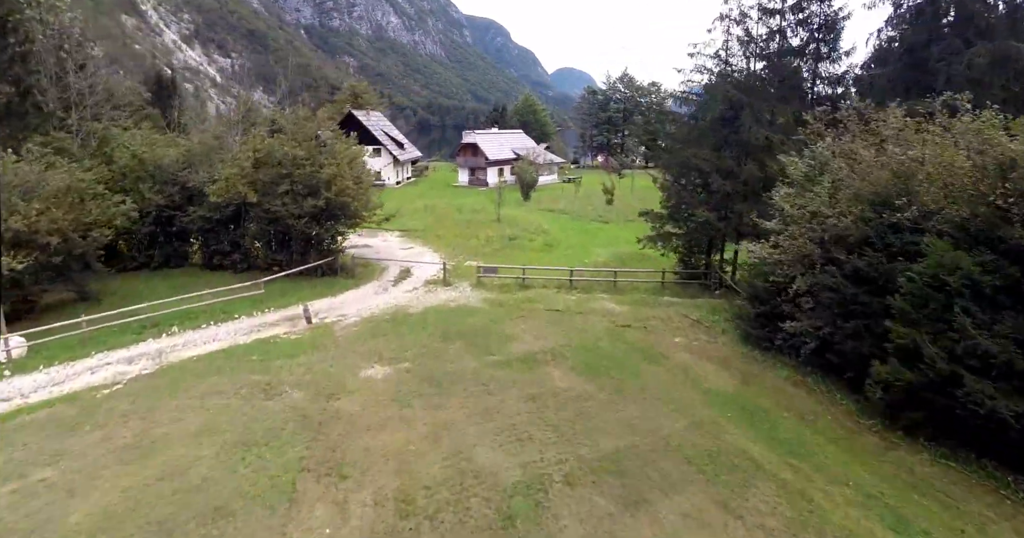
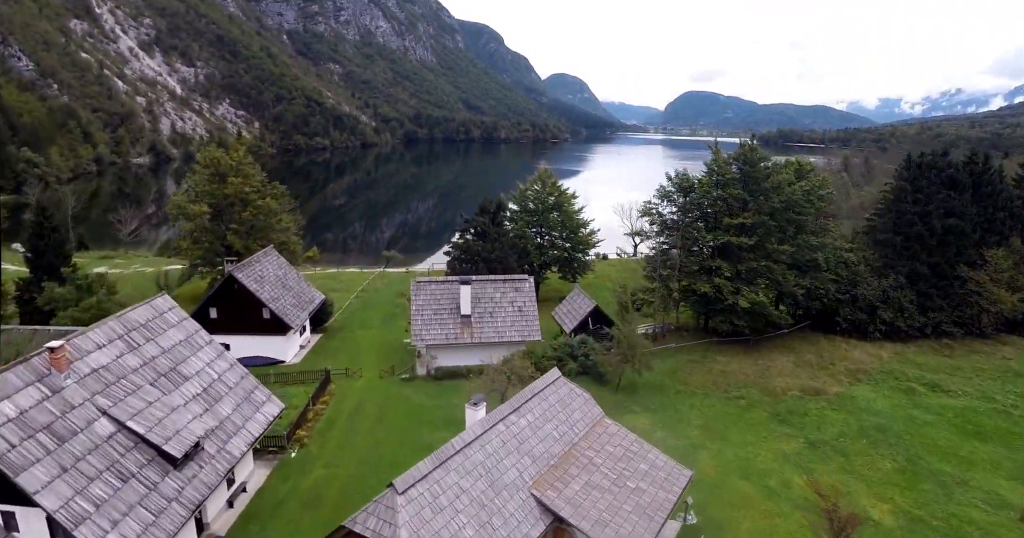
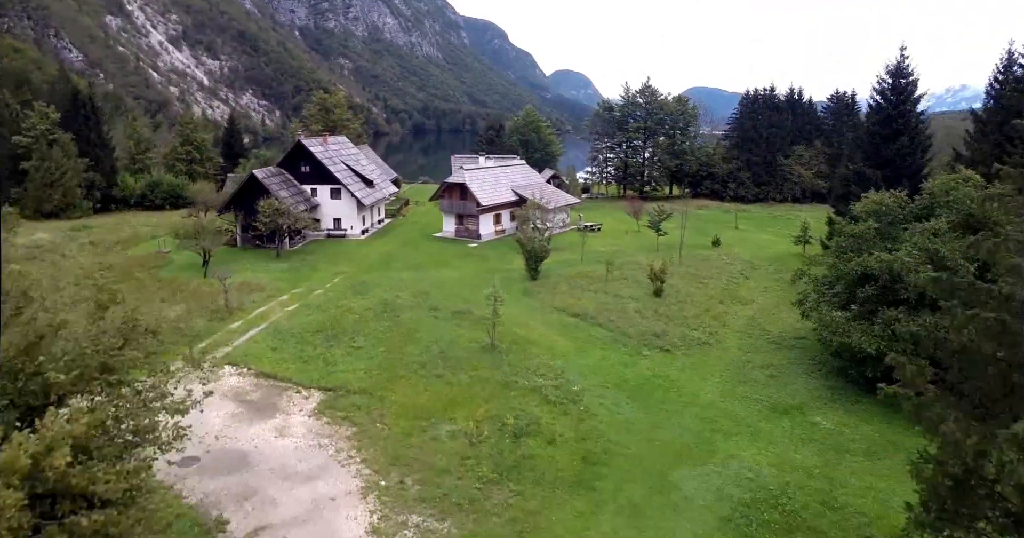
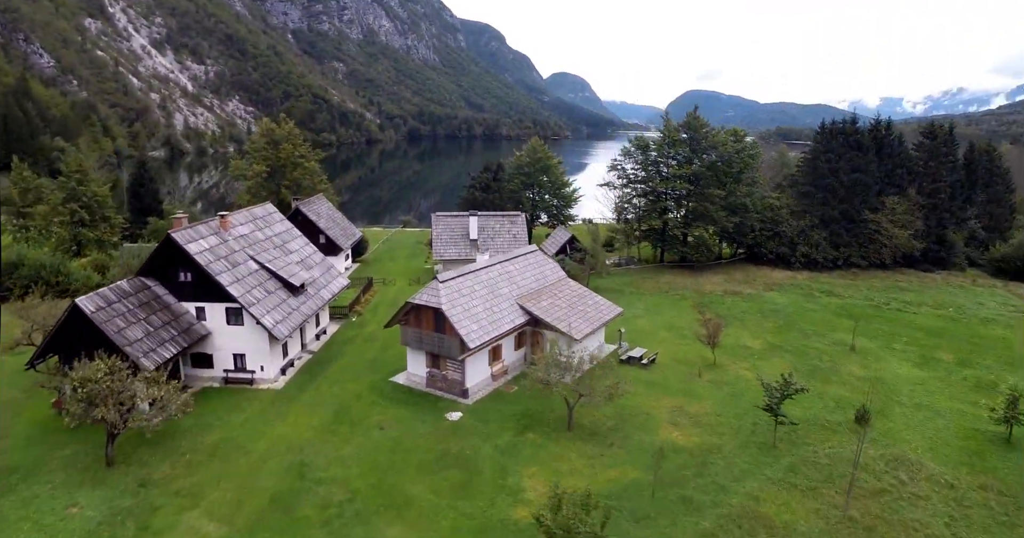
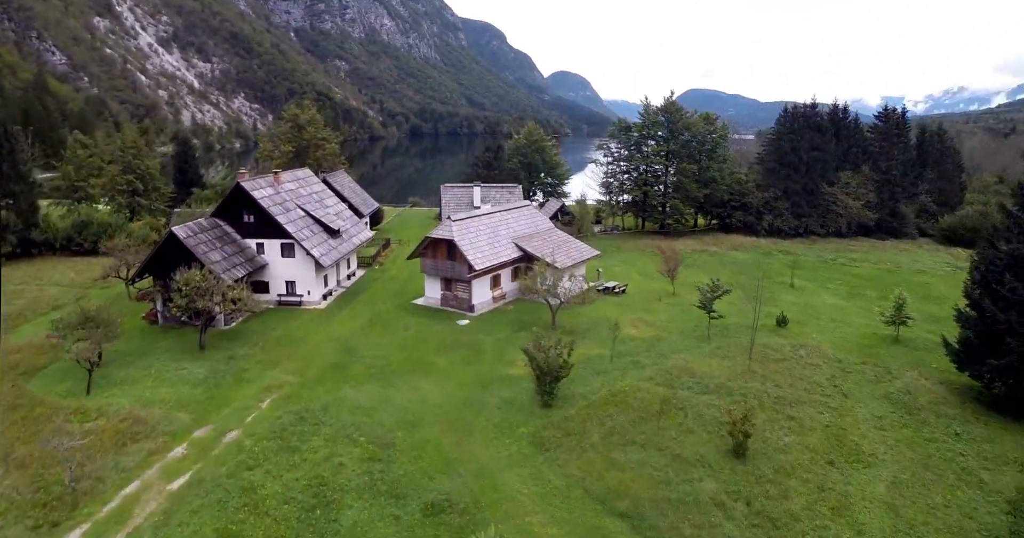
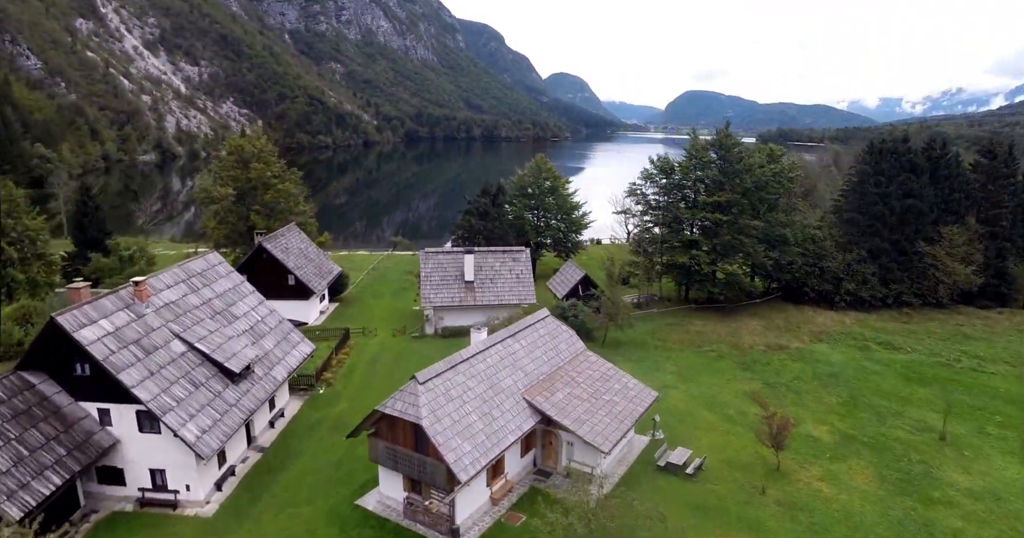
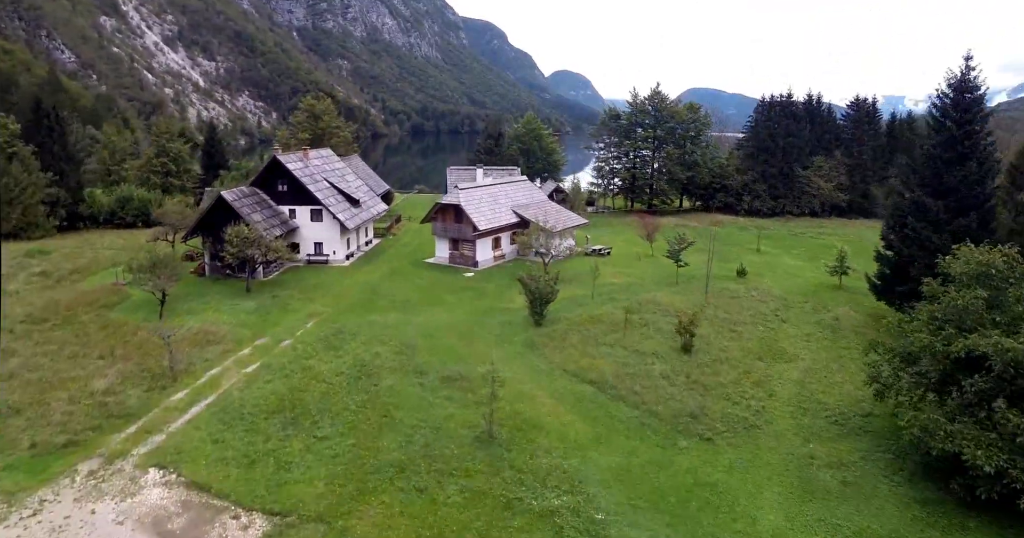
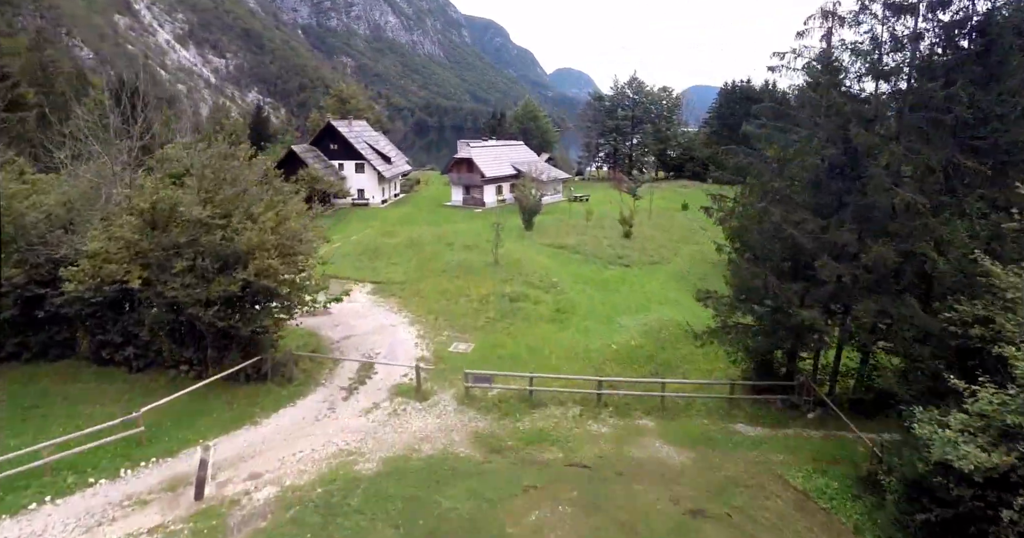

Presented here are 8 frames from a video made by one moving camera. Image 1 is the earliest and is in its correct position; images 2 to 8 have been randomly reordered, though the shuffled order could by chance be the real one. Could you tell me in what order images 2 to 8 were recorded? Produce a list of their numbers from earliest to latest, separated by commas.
8, 3, 7, 5, 4, 6, 2
